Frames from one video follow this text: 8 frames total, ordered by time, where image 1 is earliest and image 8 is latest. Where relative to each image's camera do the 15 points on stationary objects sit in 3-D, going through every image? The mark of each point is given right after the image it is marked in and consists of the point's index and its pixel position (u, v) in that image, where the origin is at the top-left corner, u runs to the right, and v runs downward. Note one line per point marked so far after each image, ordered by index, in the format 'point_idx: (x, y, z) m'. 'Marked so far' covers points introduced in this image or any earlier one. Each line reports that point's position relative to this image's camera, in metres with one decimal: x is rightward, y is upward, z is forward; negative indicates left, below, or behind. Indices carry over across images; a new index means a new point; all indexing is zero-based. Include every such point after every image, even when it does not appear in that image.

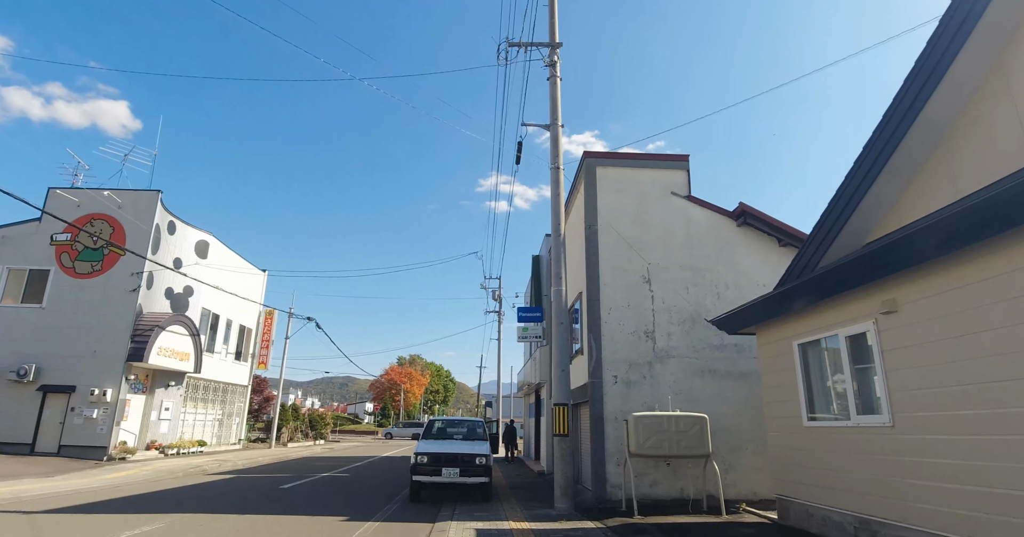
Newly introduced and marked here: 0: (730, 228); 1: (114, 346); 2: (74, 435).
0: (+5.1, +0.9, +13.0) m
1: (-13.3, -2.6, +18.5) m
2: (-14.0, -5.3, +17.7) m
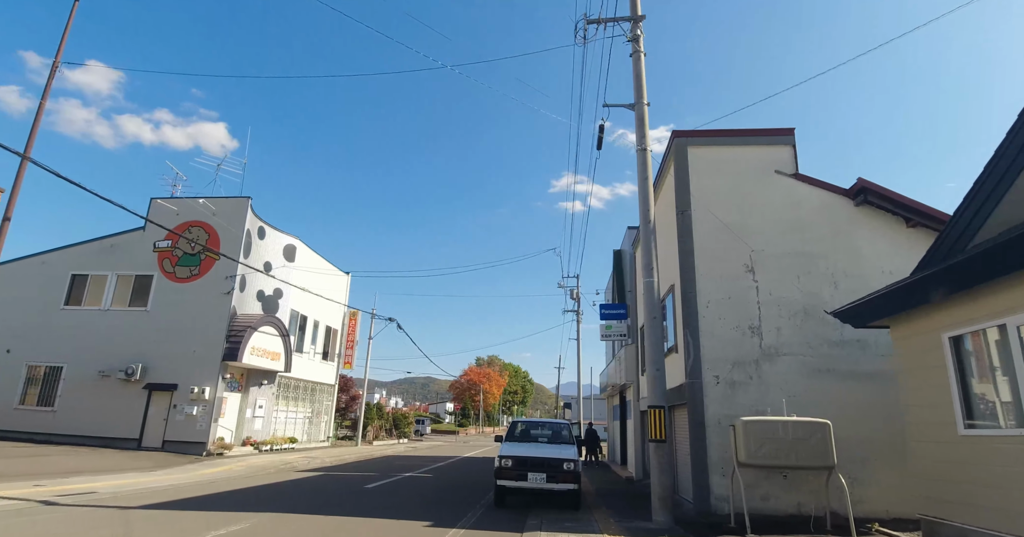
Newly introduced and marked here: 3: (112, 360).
0: (+6.9, +1.2, +11.5) m
1: (-10.5, -2.7, +19.4) m
2: (-11.3, -5.5, +18.7) m
3: (-14.0, -3.2, +19.5) m
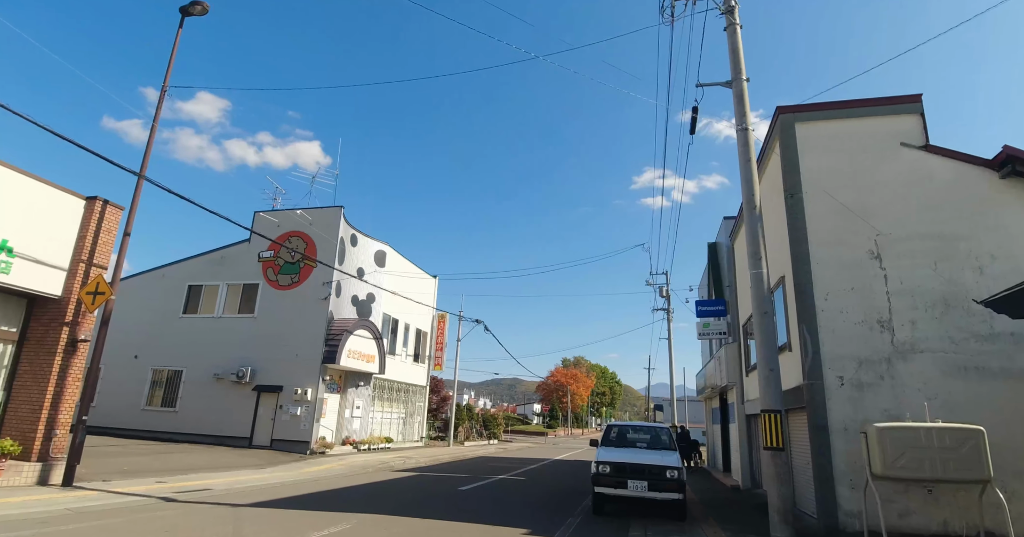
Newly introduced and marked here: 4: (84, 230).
0: (+8.6, +1.5, +9.9) m
1: (-7.3, -2.9, +20.3) m
2: (-8.1, -5.7, +19.7) m
3: (-10.8, -3.6, +20.9) m
4: (-8.9, +0.8, +11.5) m
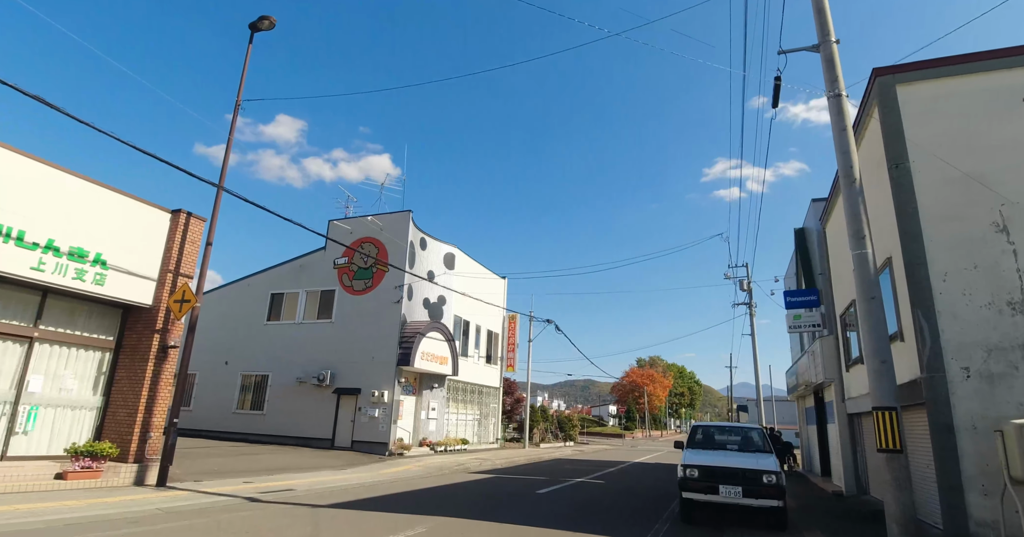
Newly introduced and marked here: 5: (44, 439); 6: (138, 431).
0: (+9.7, +2.0, +8.3) m
1: (-4.7, -3.1, +20.6) m
2: (-5.4, -5.9, +20.1) m
3: (-8.0, -3.9, +21.6) m
4: (-7.4, +0.6, +12.1) m
5: (-8.7, -3.2, +10.3) m
6: (-7.4, -3.2, +10.9) m
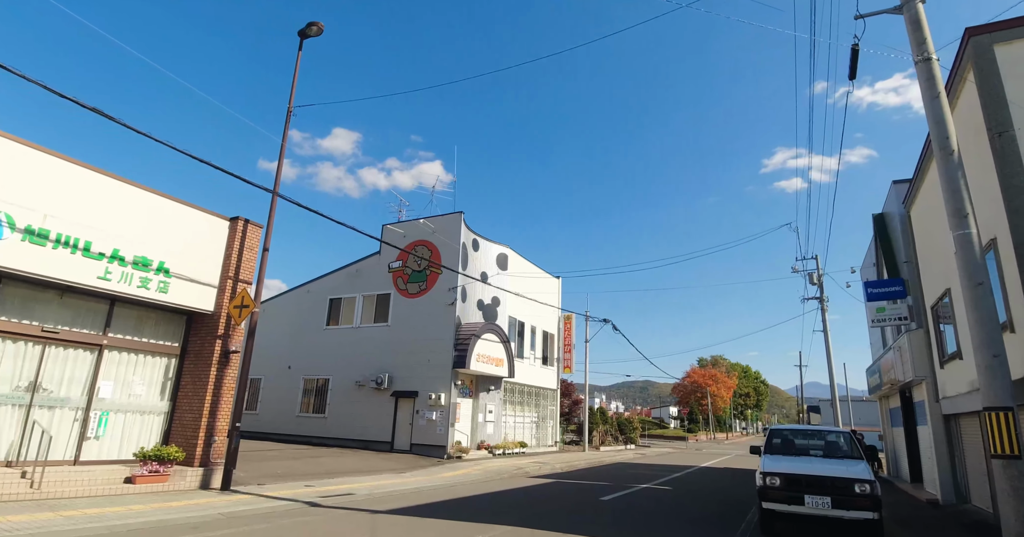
0: (+10.4, +2.4, +6.9) m
1: (-2.6, -3.2, +20.4) m
2: (-3.3, -6.0, +20.0) m
3: (-5.8, -4.0, +21.8) m
4: (-6.3, +0.5, +12.3) m
5: (-7.6, -3.3, +10.6) m
6: (-6.2, -3.3, +11.1) m
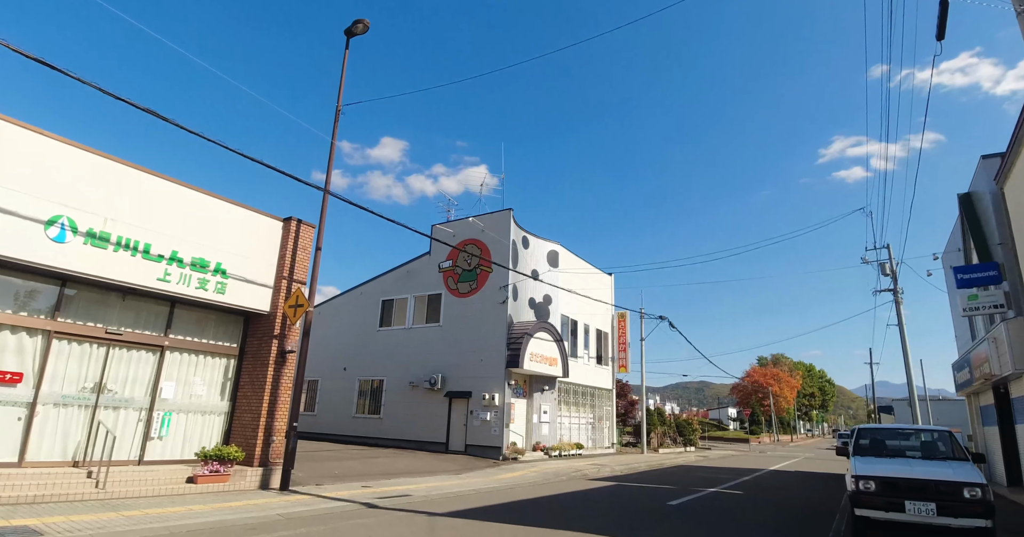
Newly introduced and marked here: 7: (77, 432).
0: (+11.0, +2.8, +5.5) m
1: (-0.6, -3.1, +20.1) m
2: (-1.3, -5.9, +19.7) m
3: (-3.7, -4.1, +21.7) m
4: (-5.1, +0.5, +12.3) m
5: (-6.4, -3.4, +10.7) m
6: (-5.0, -3.4, +11.1) m
7: (-7.4, -2.8, +9.4) m
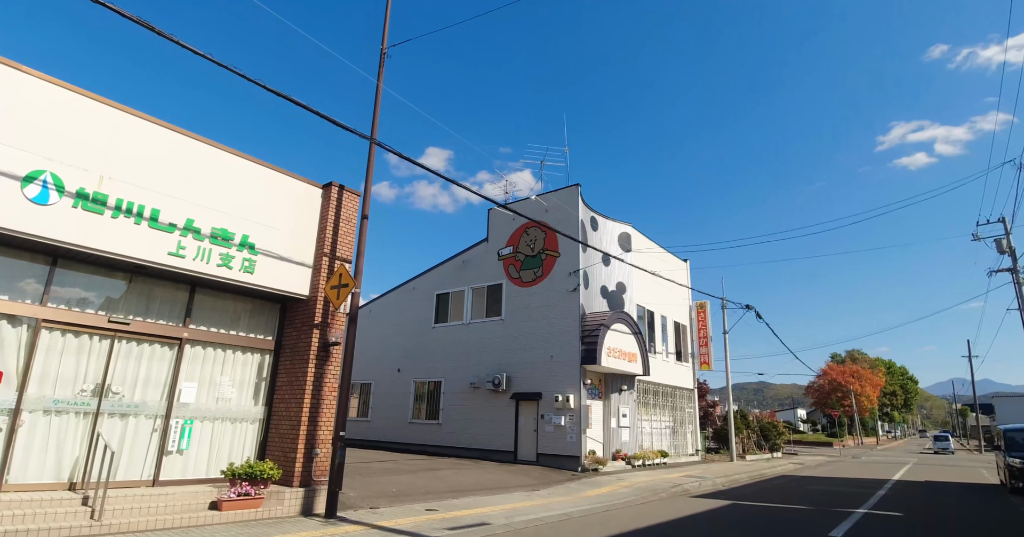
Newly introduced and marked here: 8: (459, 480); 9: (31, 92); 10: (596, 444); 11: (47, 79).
0: (+11.9, +3.8, +2.1) m
1: (+1.7, -2.5, +17.5) m
2: (+1.1, -5.4, +17.2) m
3: (-1.1, -3.6, +19.4) m
4: (-3.5, +0.9, +10.2) m
5: (-4.8, -3.0, +8.7) m
6: (-3.4, -2.9, +9.0) m
7: (-5.9, -2.4, +7.5) m
8: (-1.3, -5.0, +13.1) m
9: (-6.1, +2.3, +7.1) m
10: (+2.6, -5.5, +17.4) m
11: (-6.1, +2.5, +7.3) m
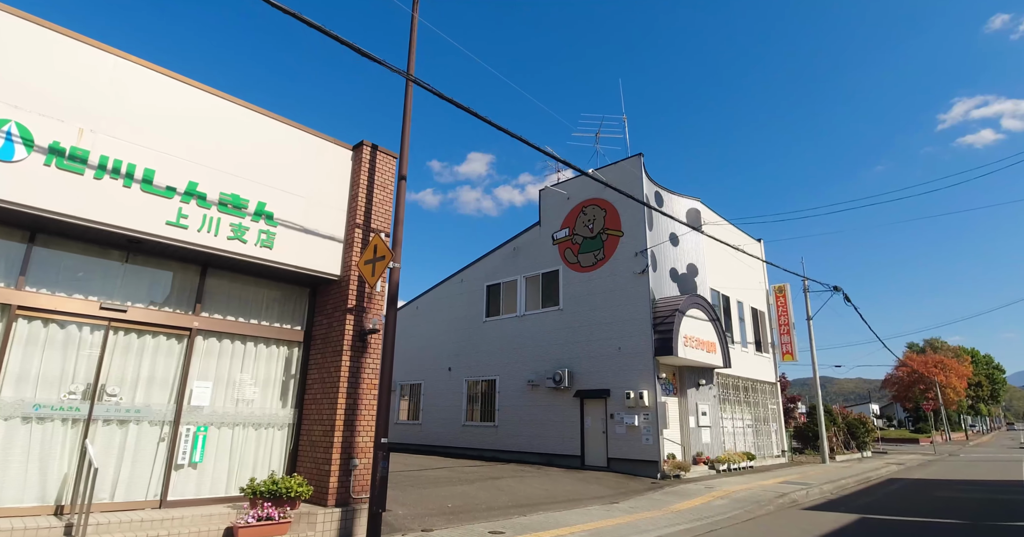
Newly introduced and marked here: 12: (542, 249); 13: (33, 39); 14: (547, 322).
0: (+12.1, +4.8, -0.7) m
1: (+3.5, -2.0, +15.5) m
2: (+3.0, -4.9, +15.2) m
3: (+0.8, -3.2, +17.6) m
4: (-2.4, +1.3, +8.6) m
5: (-3.8, -2.6, +7.2) m
6: (-2.3, -2.5, +7.4) m
7: (-5.0, -2.1, +6.1) m
8: (+0.2, -4.5, +11.3) m
9: (-5.4, +2.5, +5.8) m
10: (+4.5, -4.9, +15.3) m
11: (-5.4, +2.8, +5.9) m
12: (+0.9, +0.6, +18.7) m
13: (-5.2, +2.5, +6.0) m
14: (+1.1, -1.8, +17.8) m
